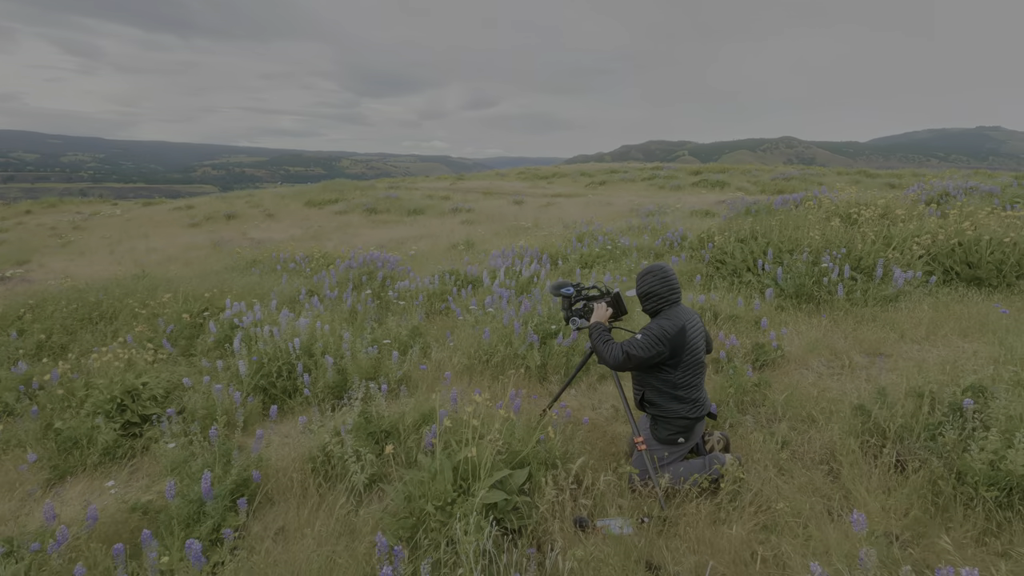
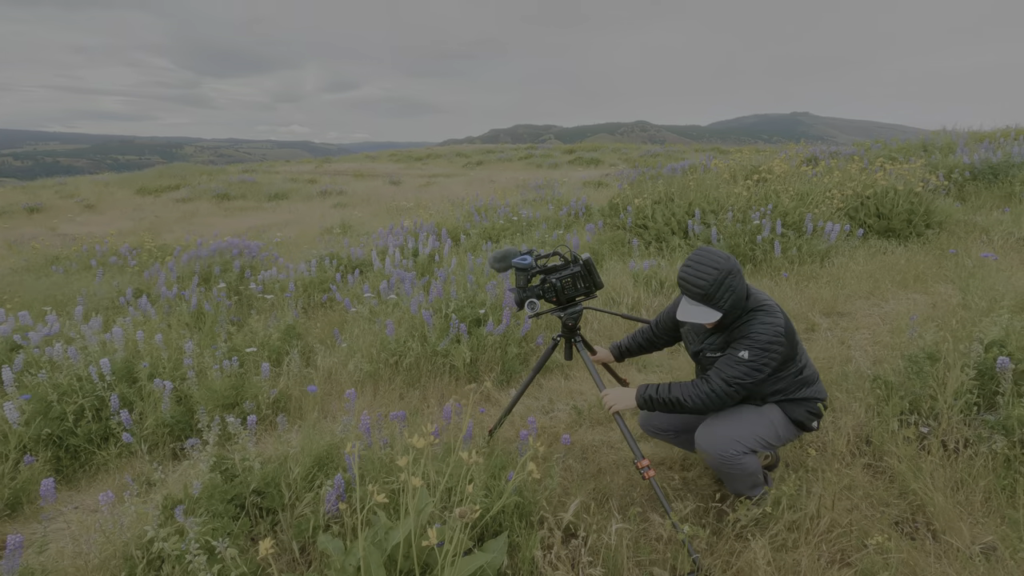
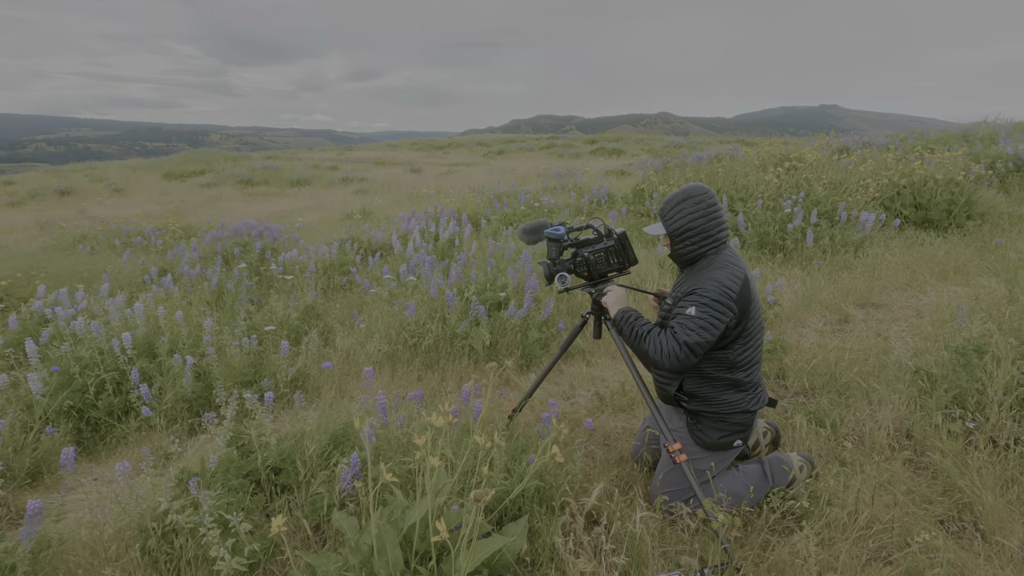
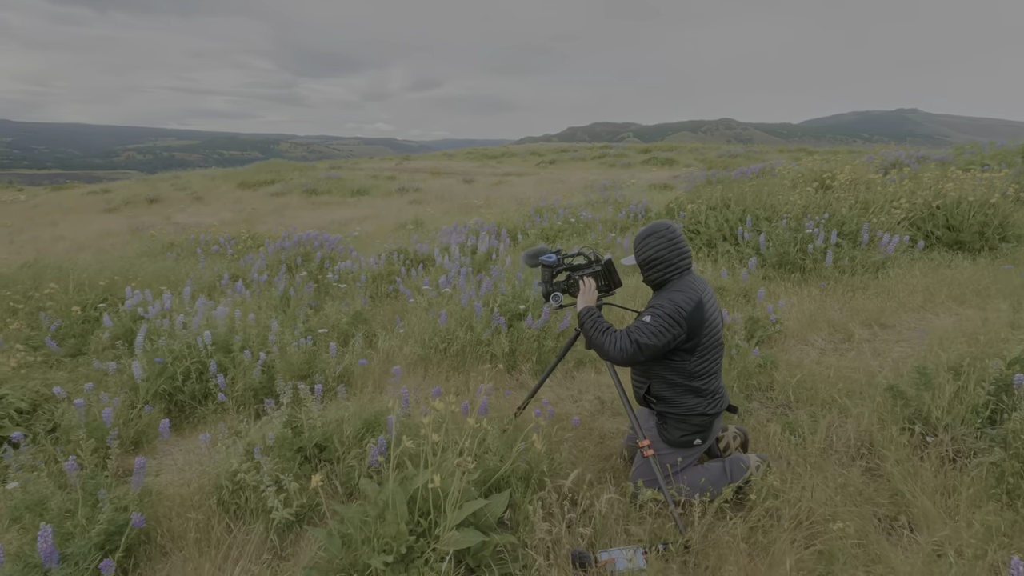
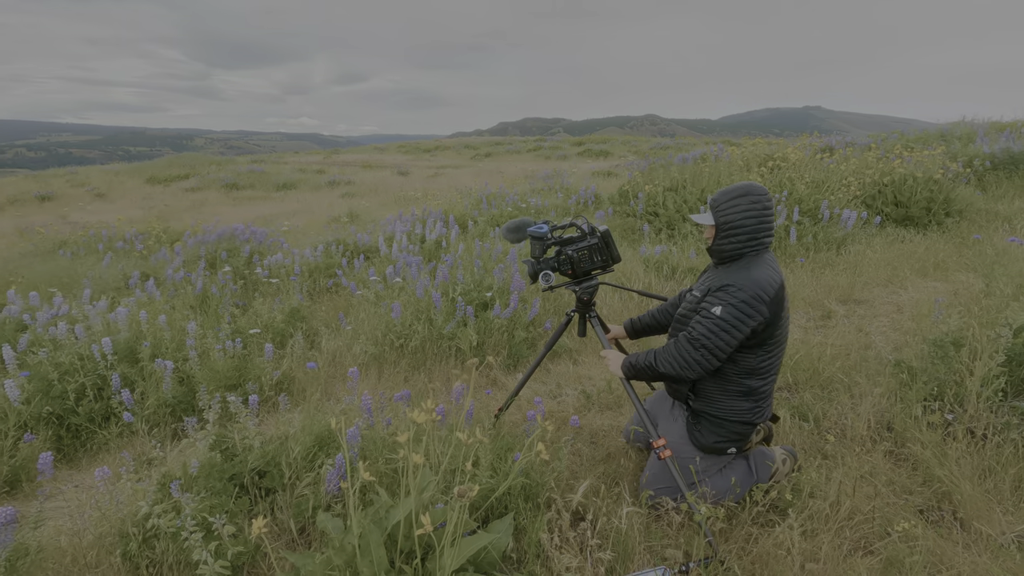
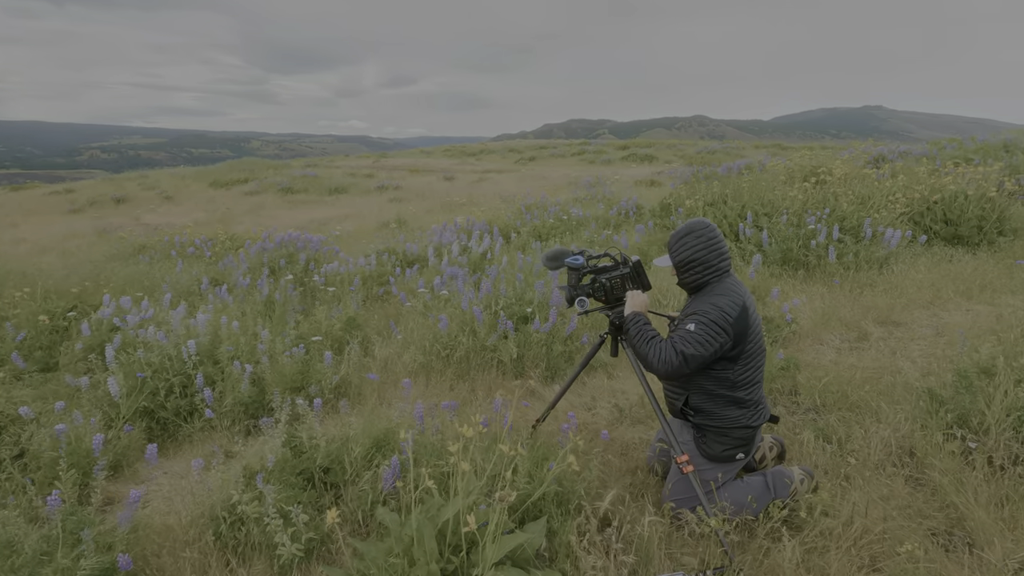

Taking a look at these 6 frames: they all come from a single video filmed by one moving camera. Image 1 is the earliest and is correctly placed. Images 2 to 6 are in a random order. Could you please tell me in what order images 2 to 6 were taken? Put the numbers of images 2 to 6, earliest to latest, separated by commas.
4, 6, 3, 5, 2
